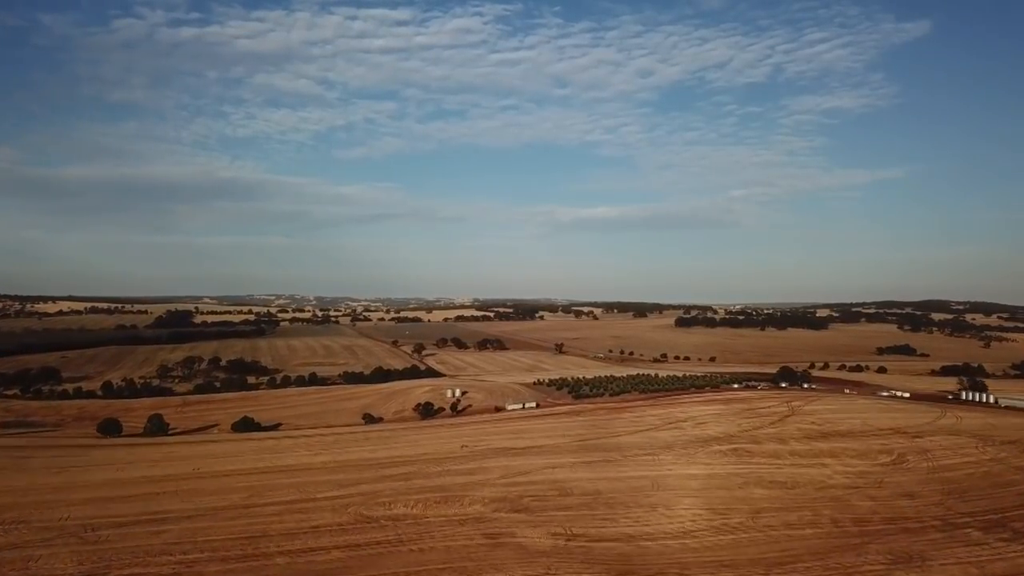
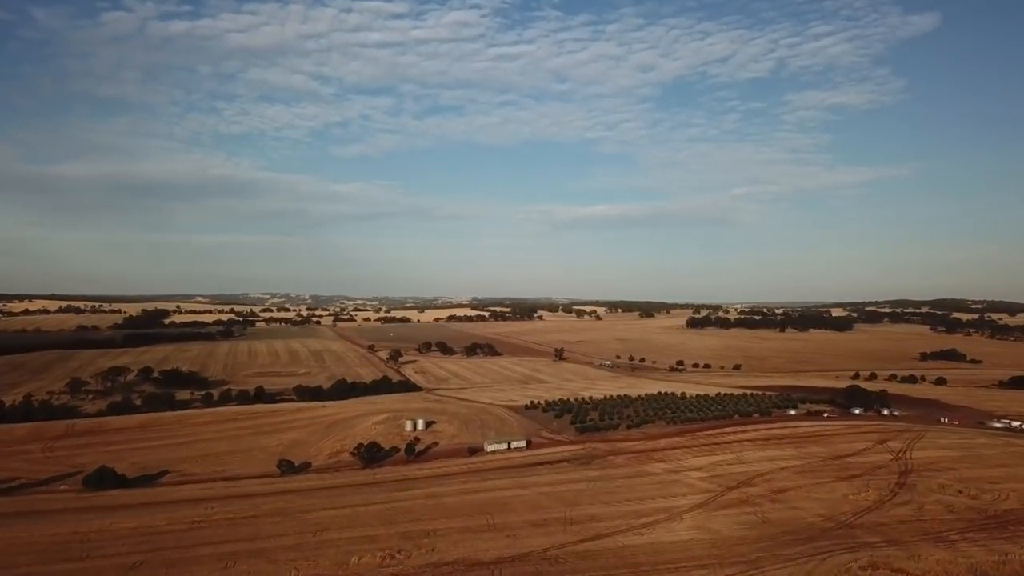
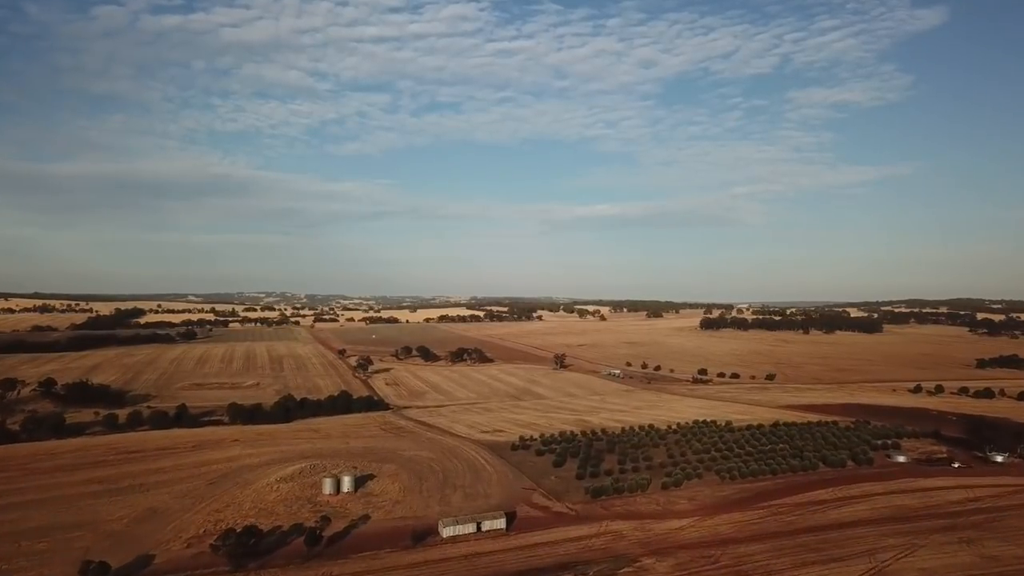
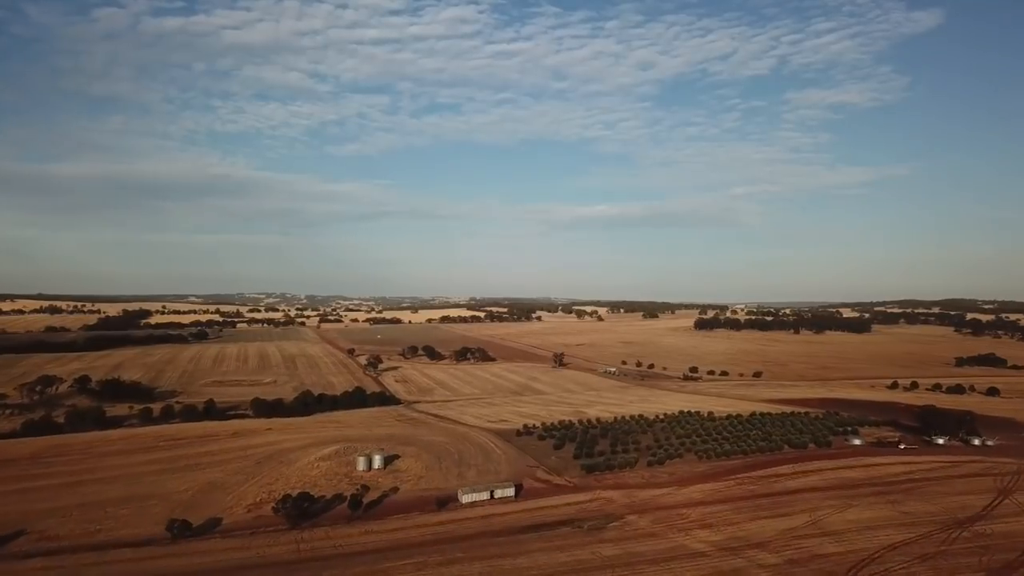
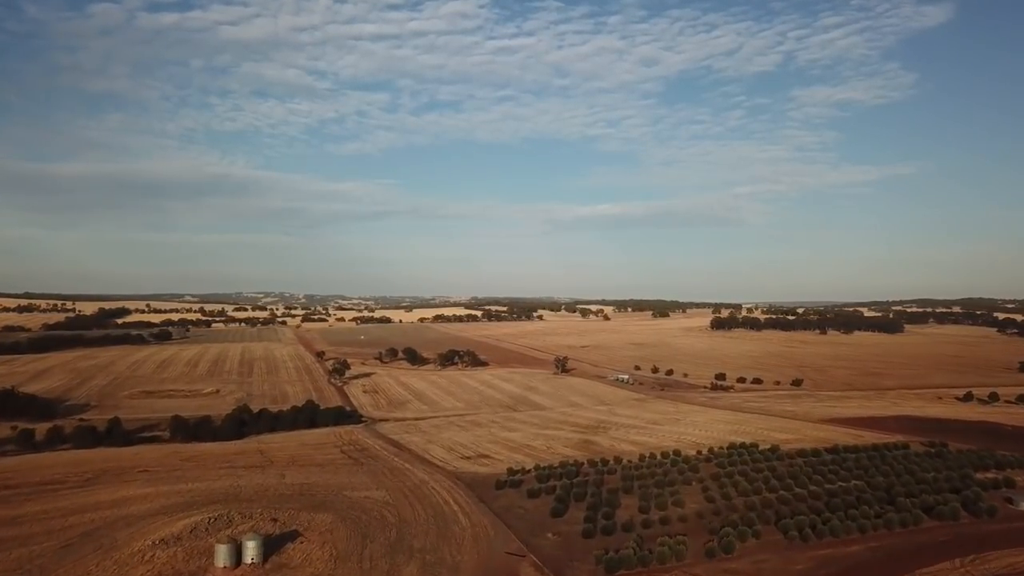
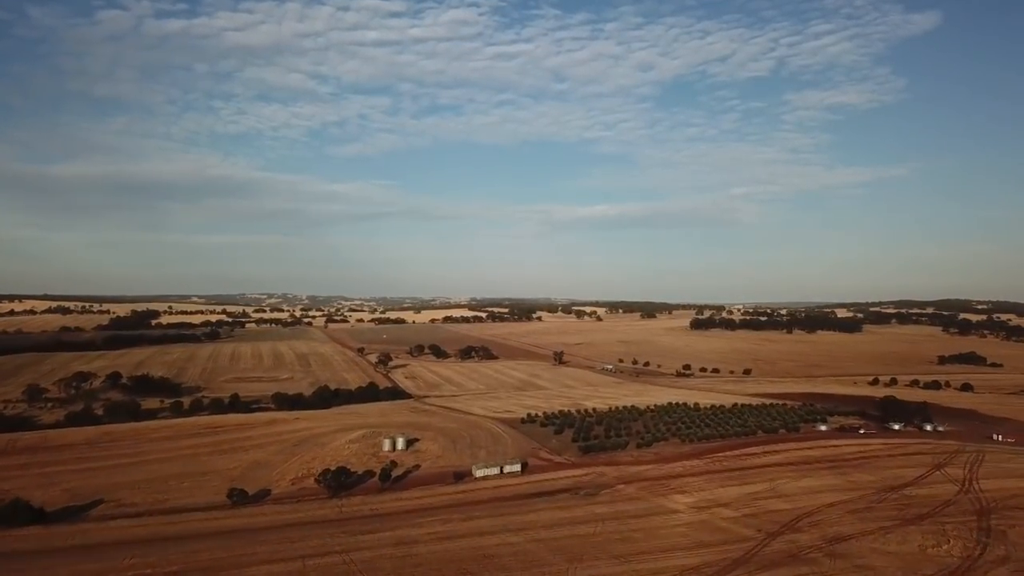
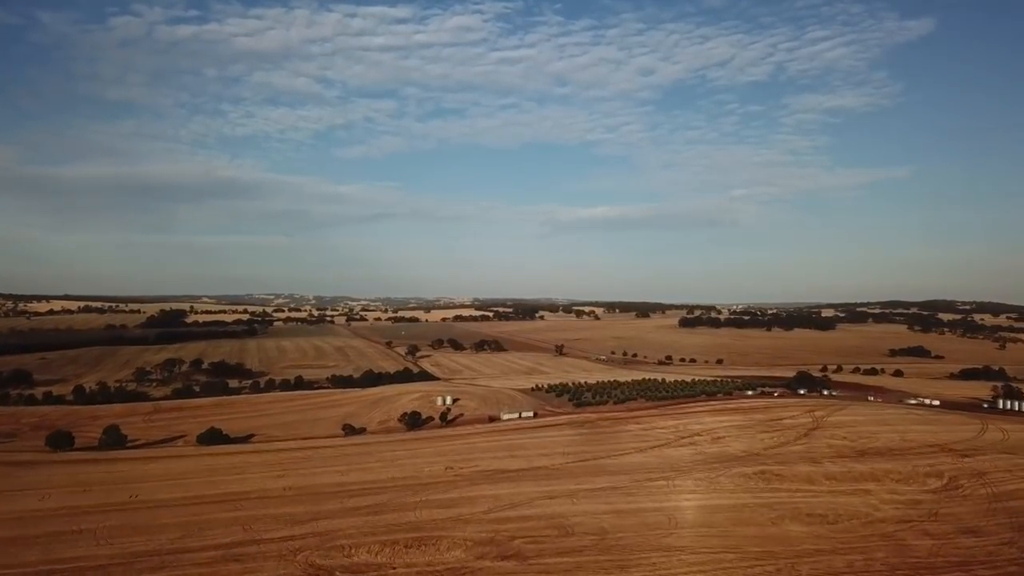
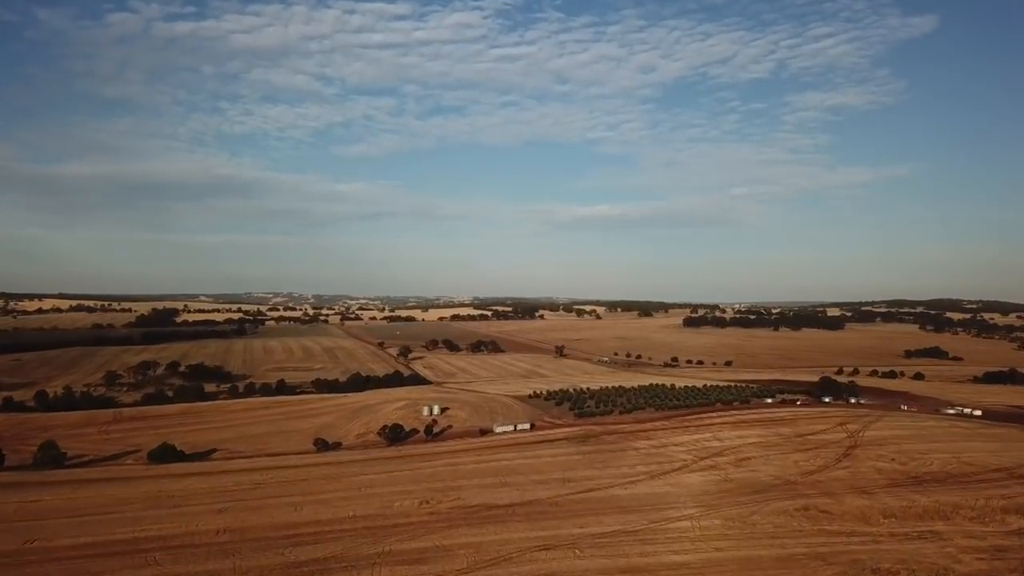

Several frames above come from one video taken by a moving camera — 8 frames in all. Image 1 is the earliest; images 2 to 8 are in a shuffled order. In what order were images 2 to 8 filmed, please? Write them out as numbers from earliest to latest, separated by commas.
7, 8, 2, 6, 4, 3, 5
